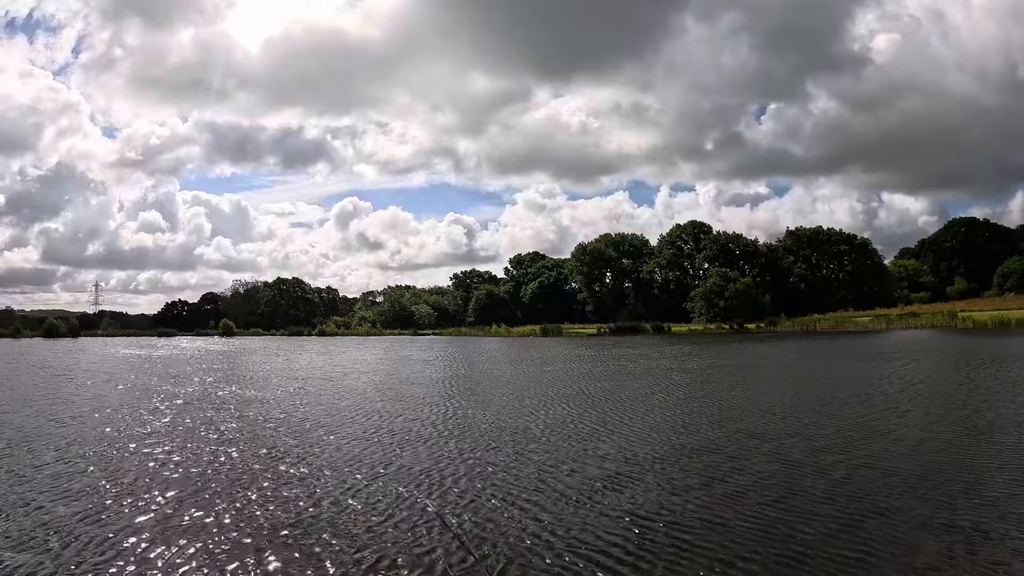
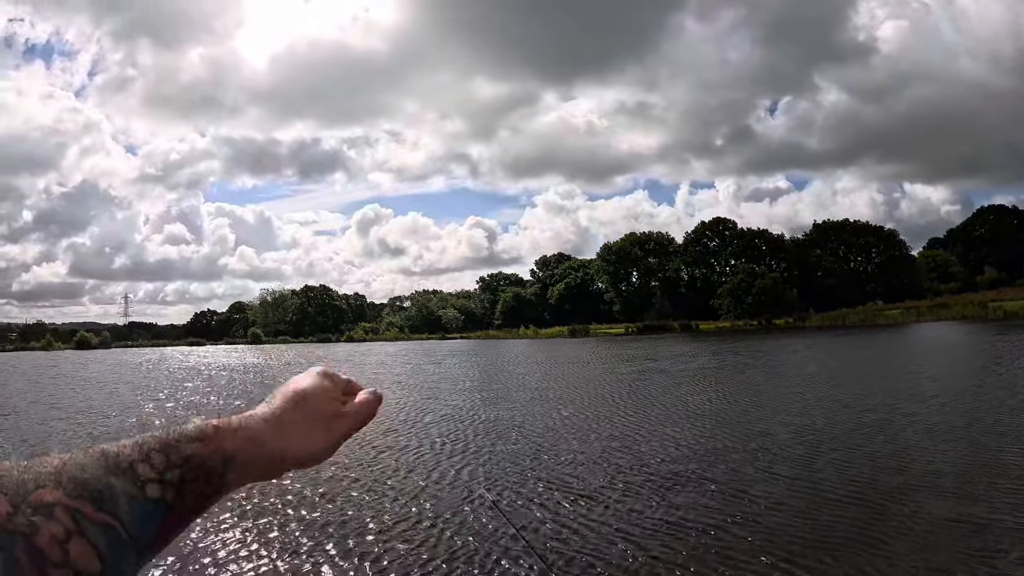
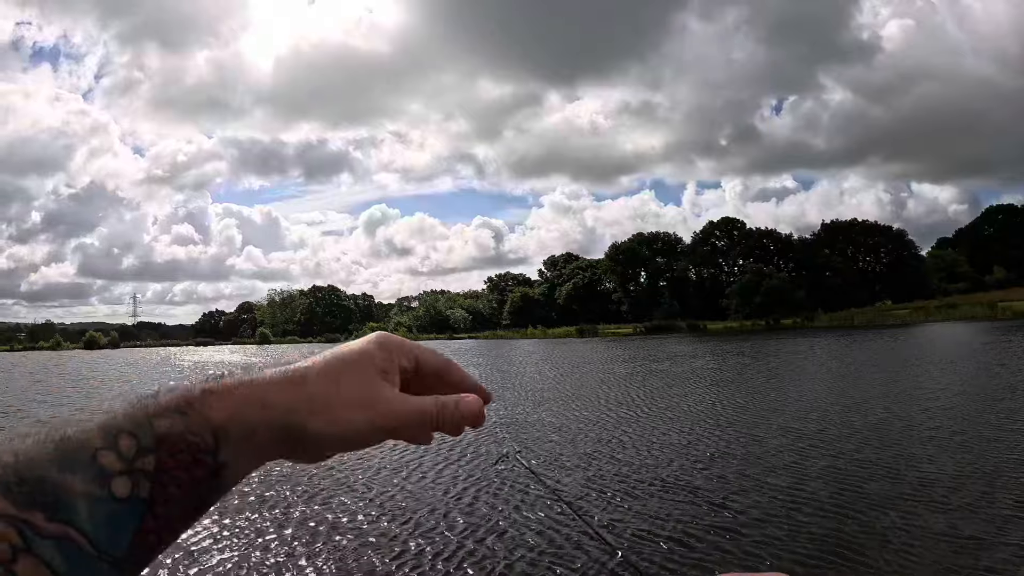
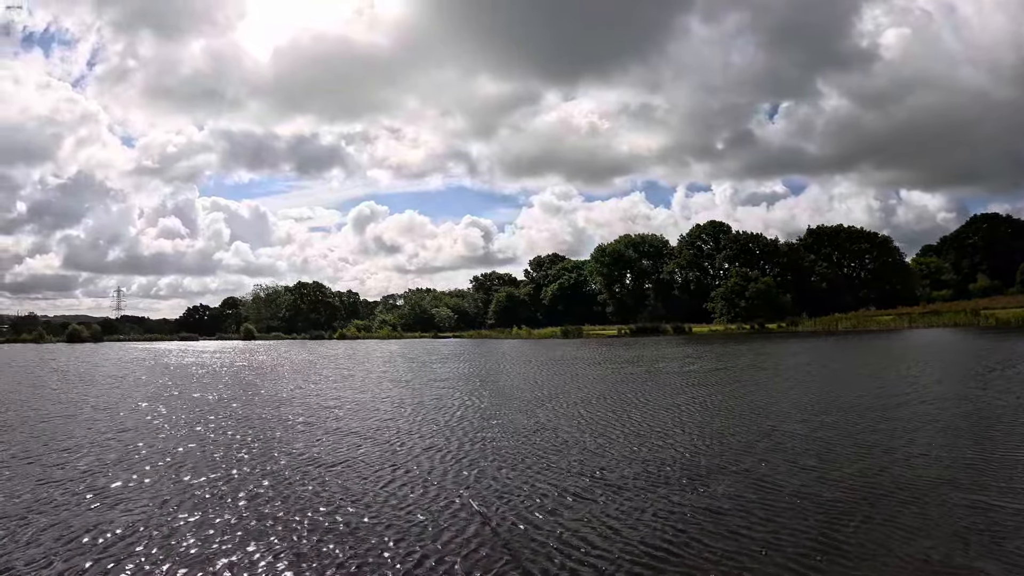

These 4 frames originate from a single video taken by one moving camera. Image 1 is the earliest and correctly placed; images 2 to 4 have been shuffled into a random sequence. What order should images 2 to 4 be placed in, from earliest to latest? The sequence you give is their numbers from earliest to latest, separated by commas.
4, 2, 3
